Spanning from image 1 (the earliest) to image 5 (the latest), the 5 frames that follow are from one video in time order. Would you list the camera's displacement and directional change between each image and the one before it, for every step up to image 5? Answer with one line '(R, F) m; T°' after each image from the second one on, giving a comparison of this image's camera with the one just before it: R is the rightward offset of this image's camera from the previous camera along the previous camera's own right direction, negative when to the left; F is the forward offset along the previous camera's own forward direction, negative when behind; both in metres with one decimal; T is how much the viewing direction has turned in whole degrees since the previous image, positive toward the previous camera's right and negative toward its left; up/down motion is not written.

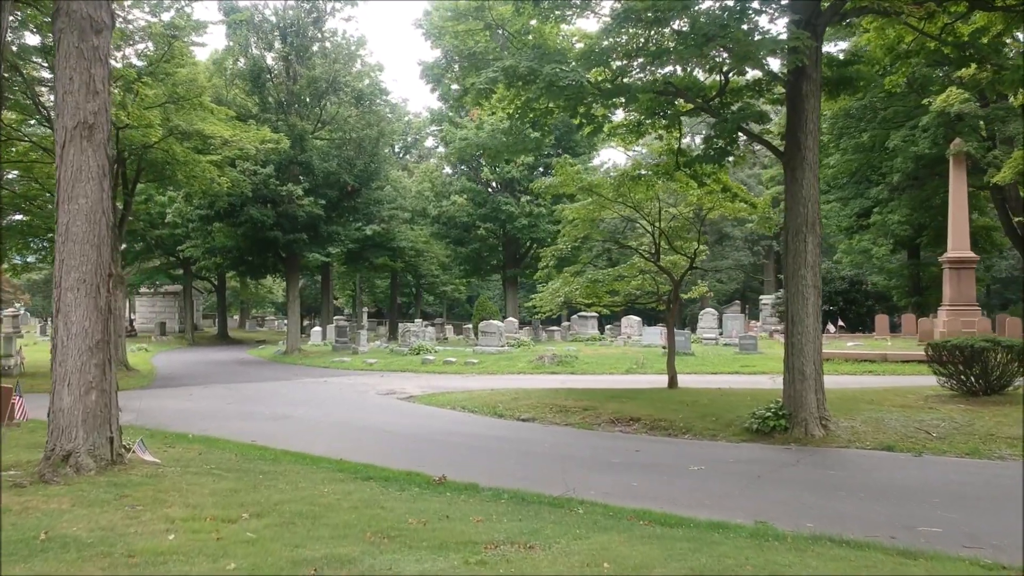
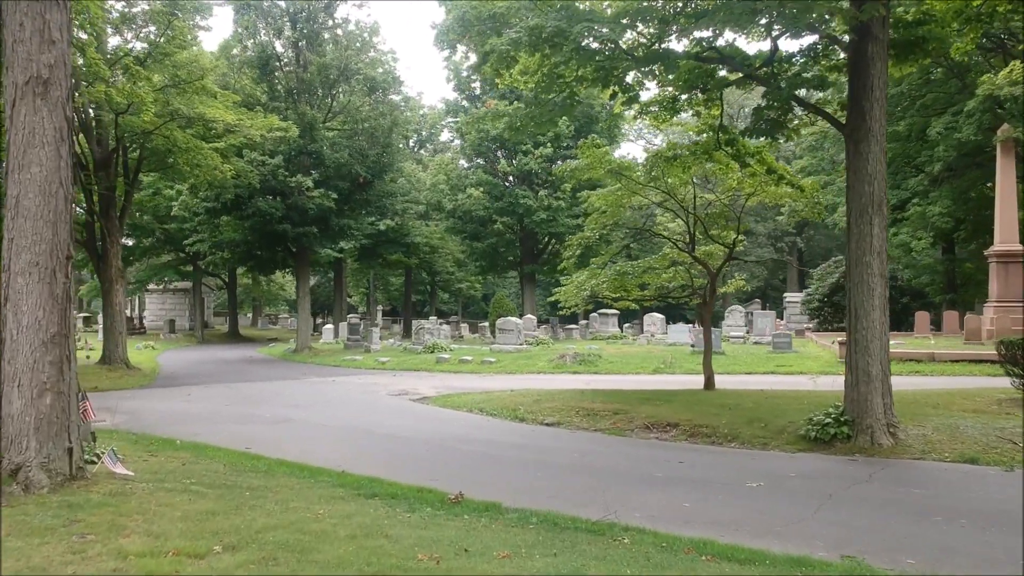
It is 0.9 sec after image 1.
(-0.1, +1.1) m; -1°
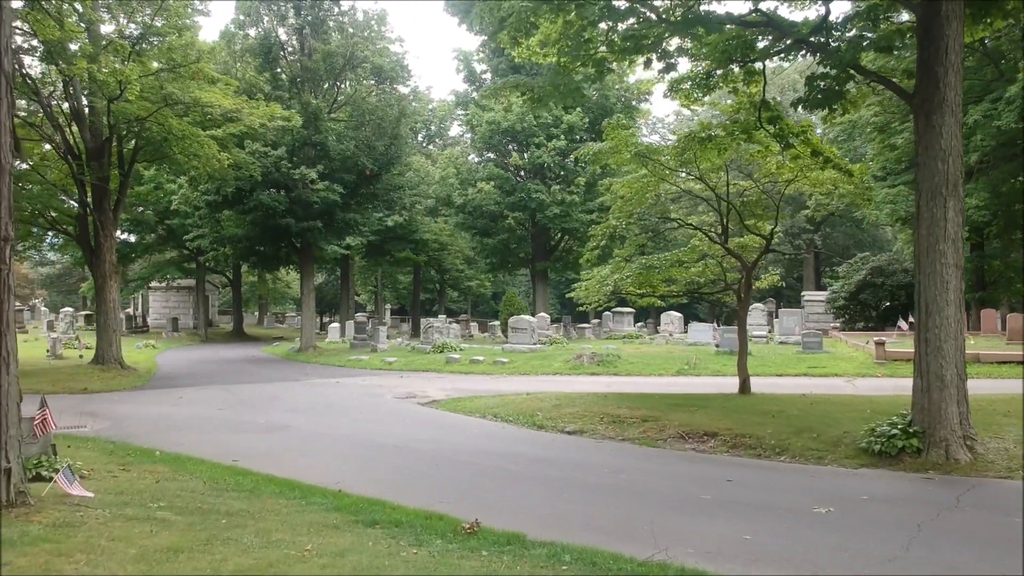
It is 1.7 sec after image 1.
(-0.1, +1.1) m; 0°
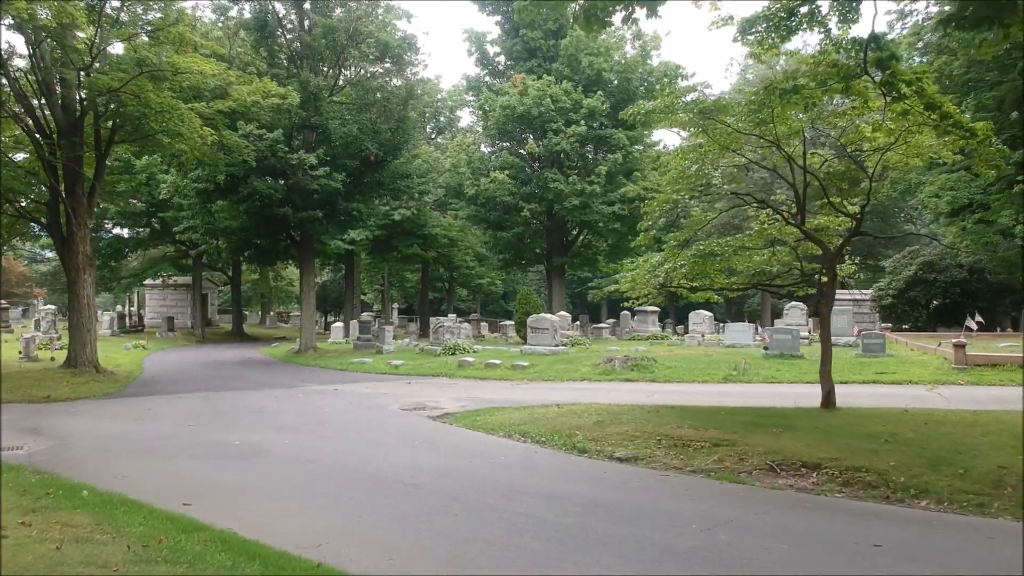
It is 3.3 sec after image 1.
(-0.2, +2.2) m; 0°
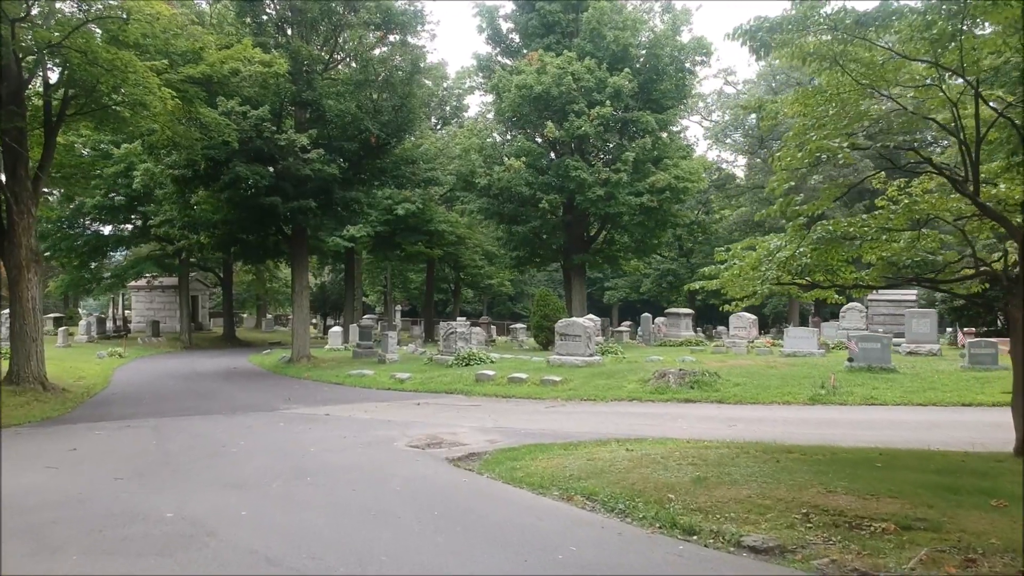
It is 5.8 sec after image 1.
(-0.4, +3.0) m; 0°
